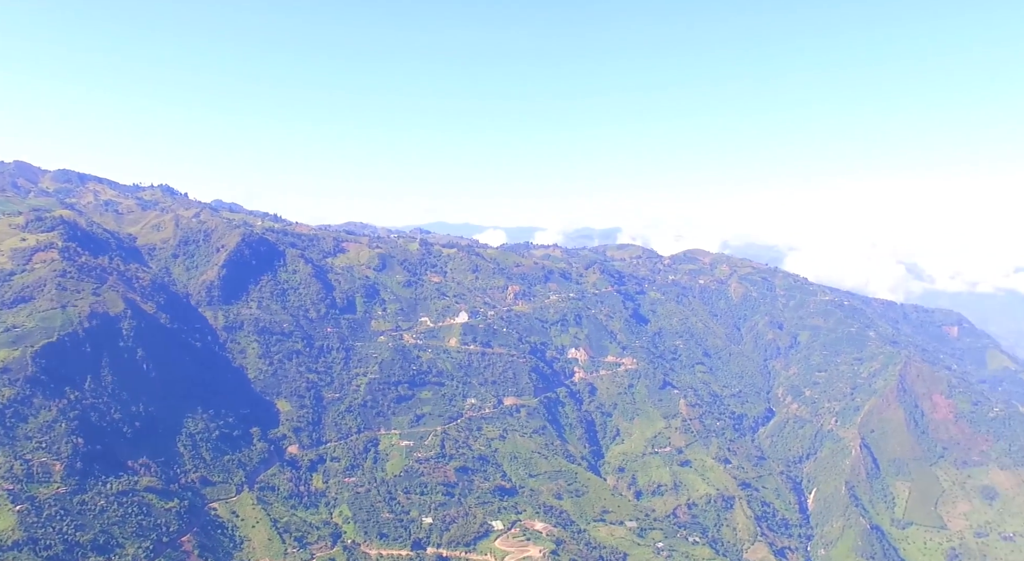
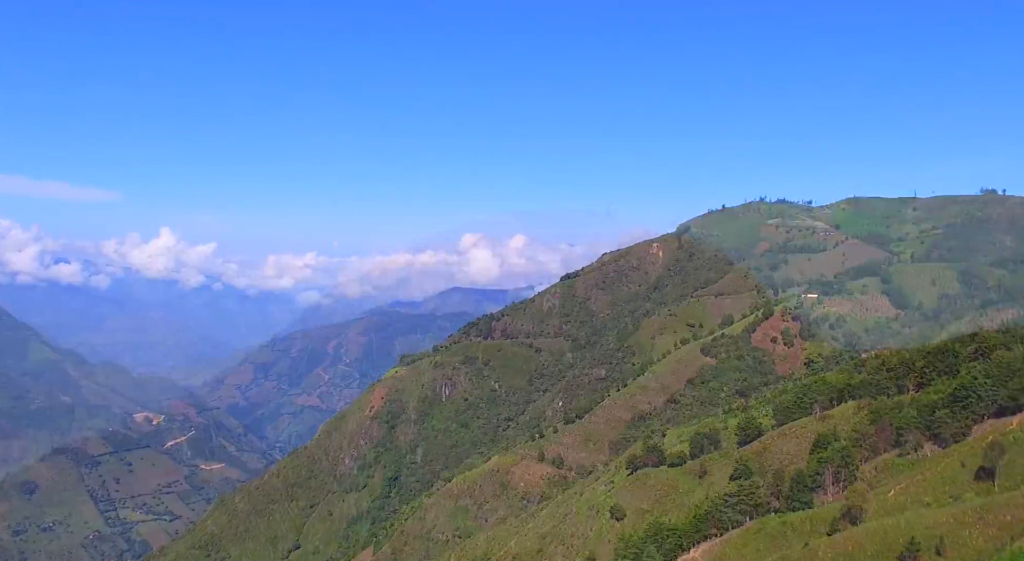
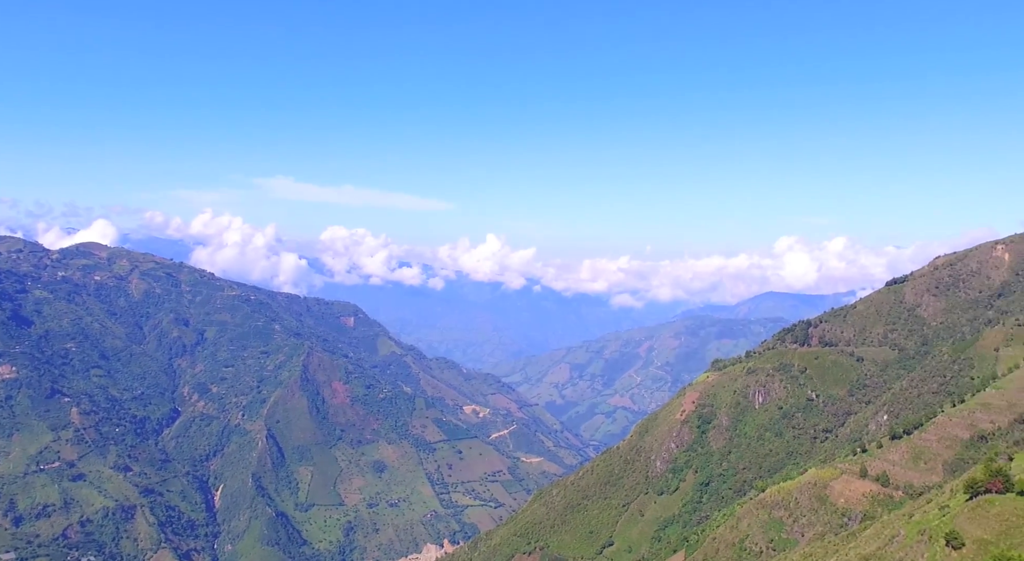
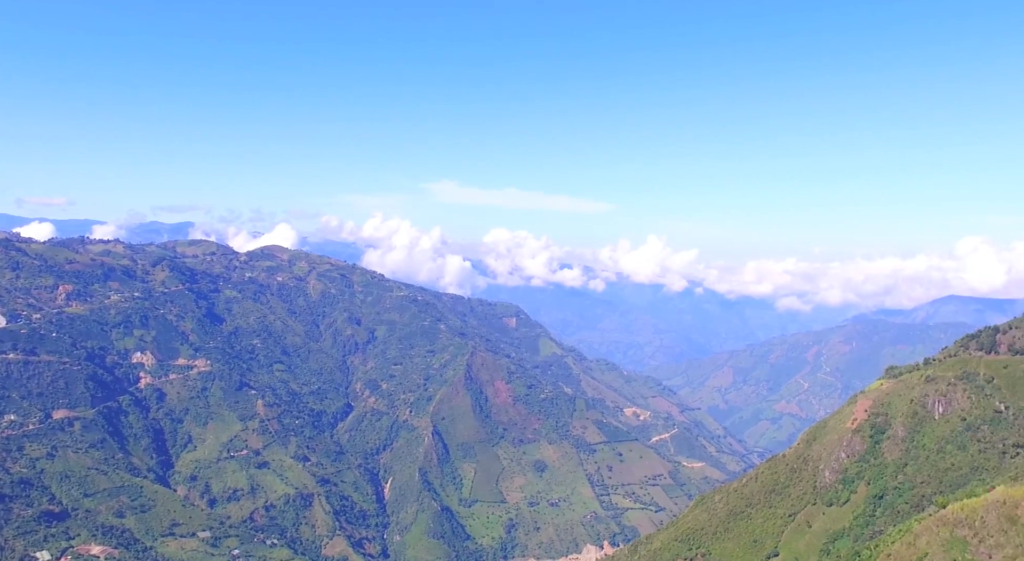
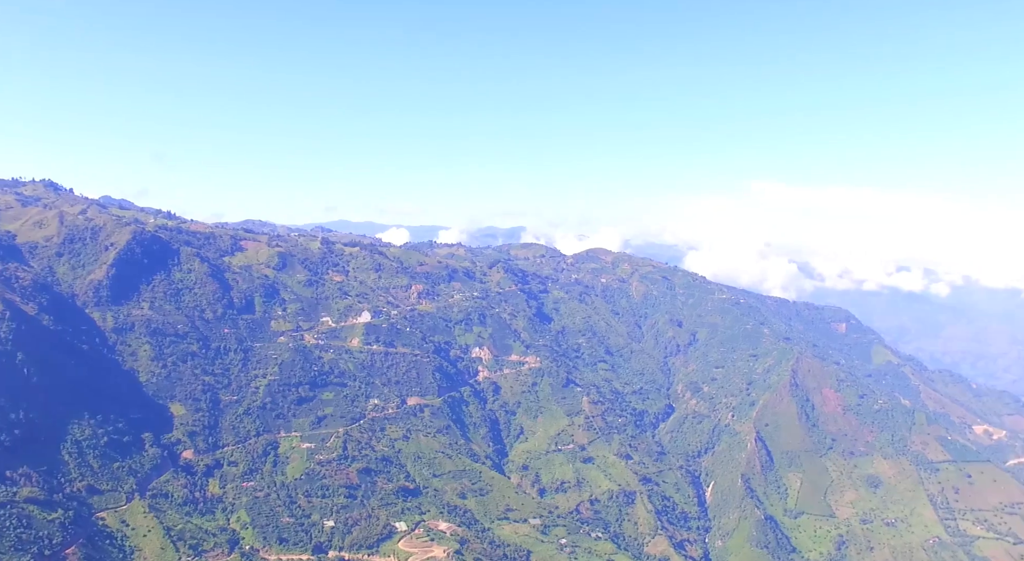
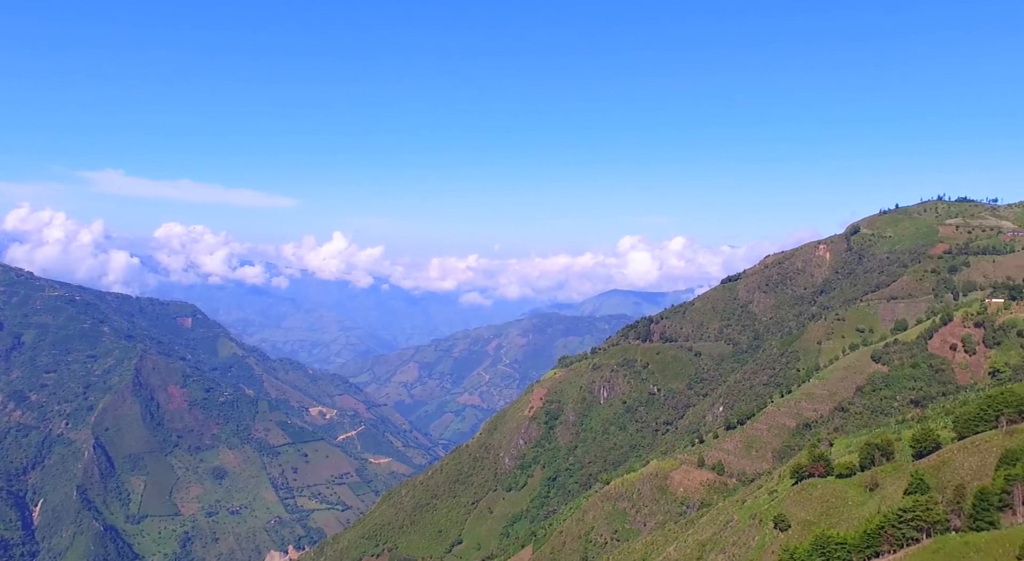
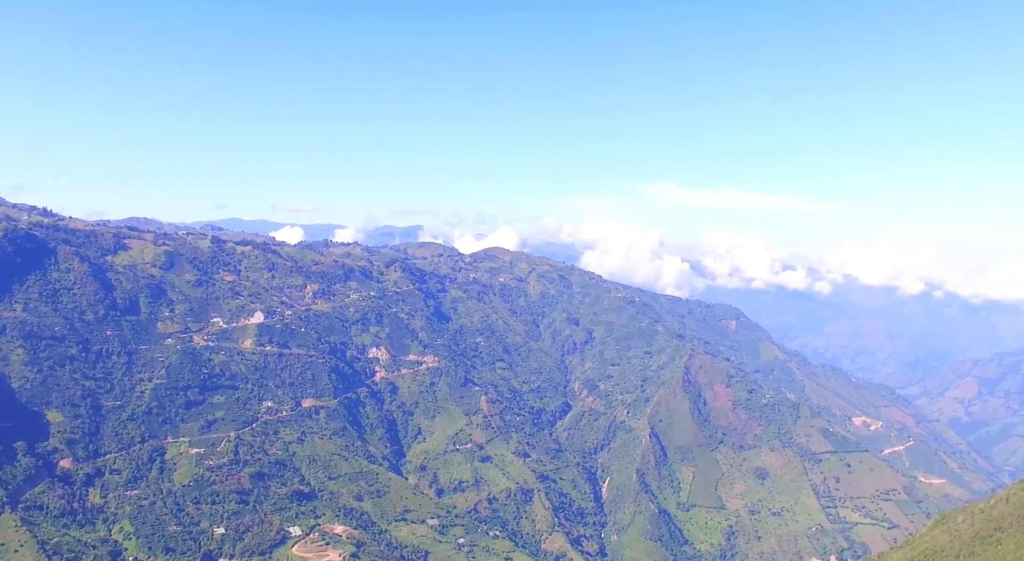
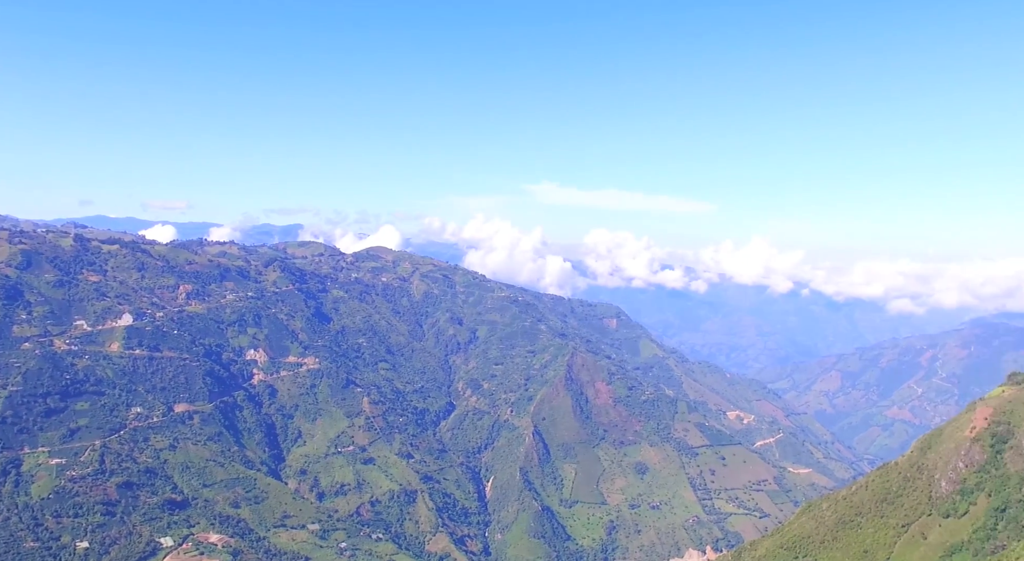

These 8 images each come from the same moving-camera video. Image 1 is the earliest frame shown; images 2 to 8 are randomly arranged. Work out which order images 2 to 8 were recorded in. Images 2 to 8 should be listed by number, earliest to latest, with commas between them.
5, 7, 8, 4, 3, 6, 2
